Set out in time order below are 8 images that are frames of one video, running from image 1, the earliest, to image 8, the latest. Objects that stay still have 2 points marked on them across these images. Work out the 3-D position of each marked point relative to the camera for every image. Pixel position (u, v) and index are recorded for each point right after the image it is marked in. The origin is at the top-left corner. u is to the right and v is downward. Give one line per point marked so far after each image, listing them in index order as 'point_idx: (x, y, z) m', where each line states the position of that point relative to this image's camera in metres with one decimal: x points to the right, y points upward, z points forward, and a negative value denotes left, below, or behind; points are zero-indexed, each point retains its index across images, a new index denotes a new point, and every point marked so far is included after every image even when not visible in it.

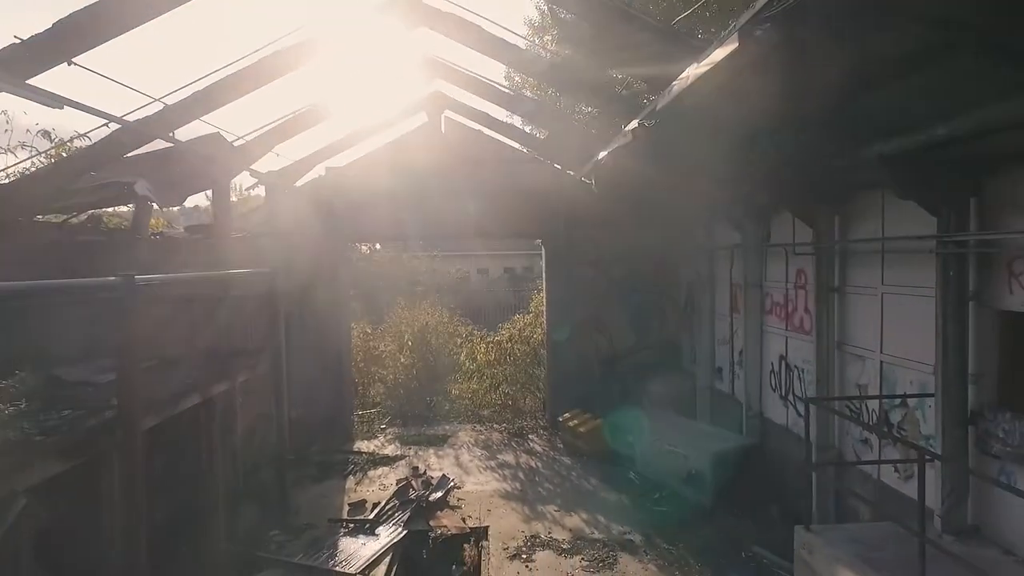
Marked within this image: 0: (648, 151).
0: (+1.0, +1.0, +6.1) m
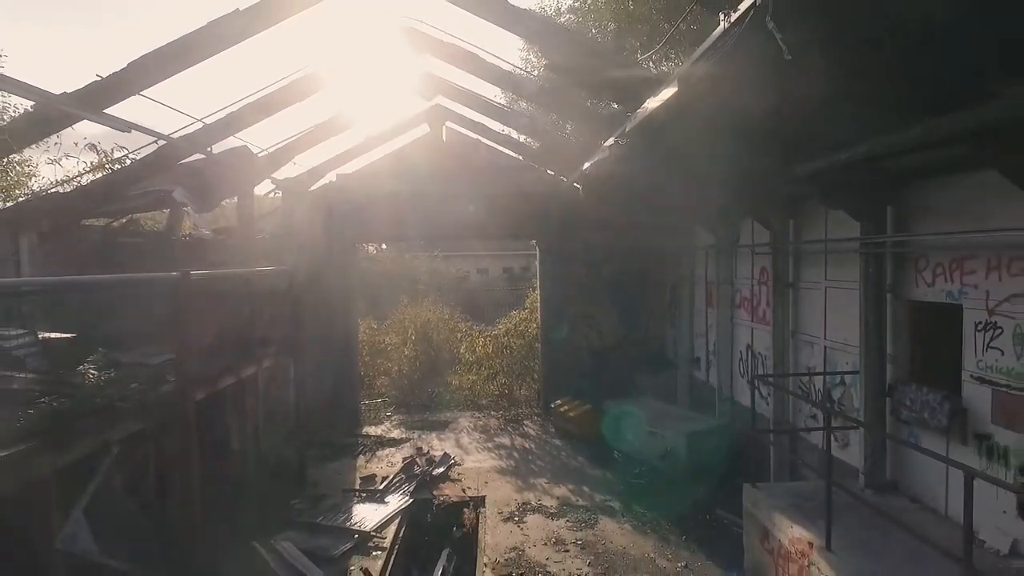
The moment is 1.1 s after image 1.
0: (+1.0, +1.1, +7.0) m
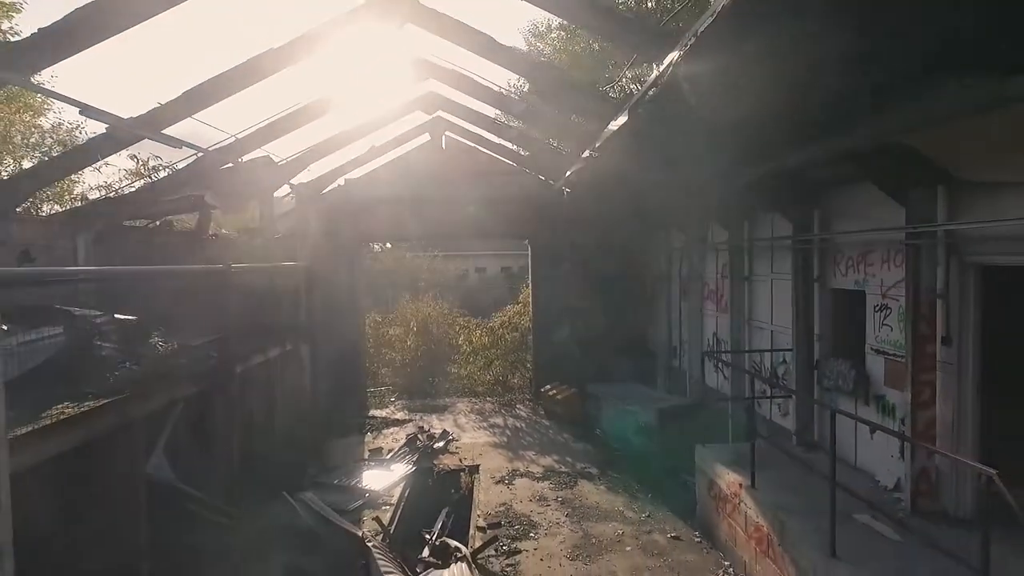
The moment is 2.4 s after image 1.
0: (+0.9, +1.1, +8.1) m
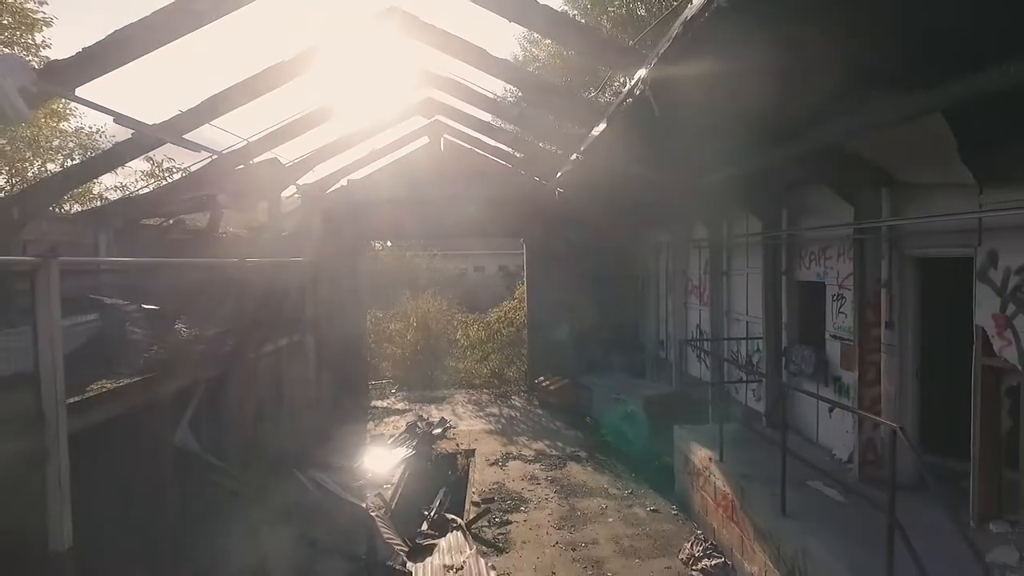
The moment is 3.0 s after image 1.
0: (+0.8, +1.2, +8.7) m
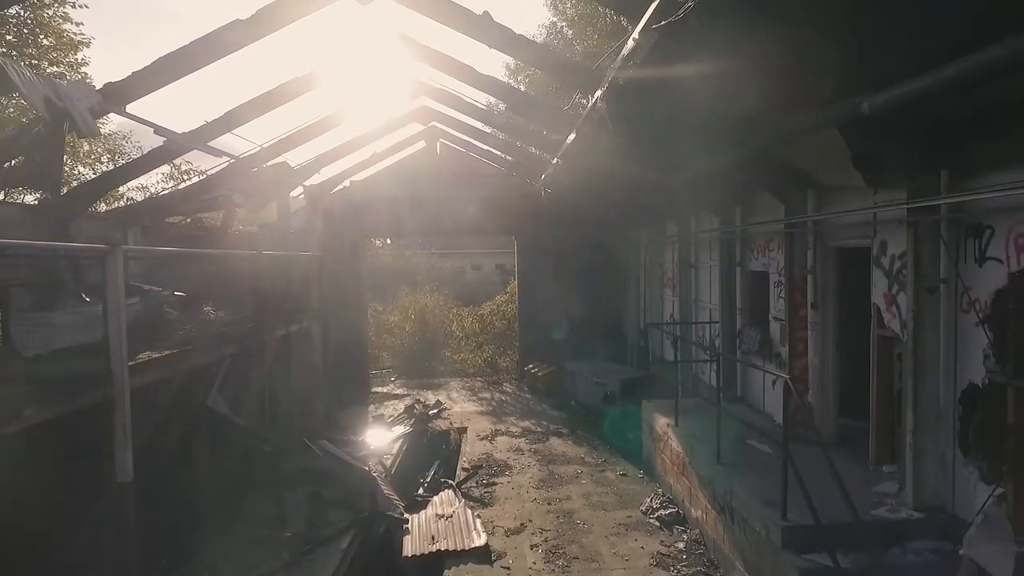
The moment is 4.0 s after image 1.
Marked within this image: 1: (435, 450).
0: (+0.7, +1.3, +9.7) m
1: (-0.9, -1.9, +9.9) m
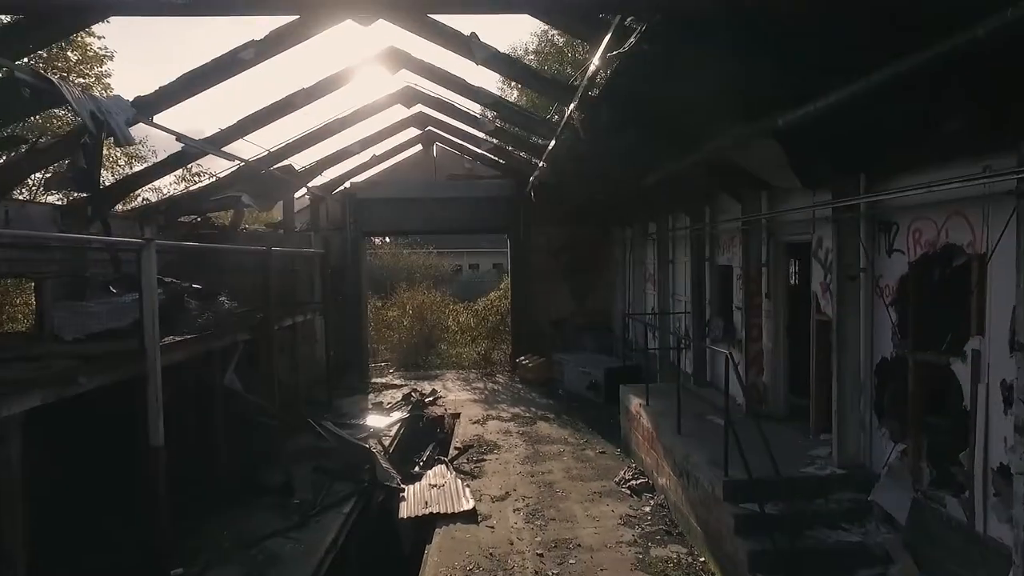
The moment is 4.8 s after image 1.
0: (+0.5, +1.4, +10.4) m
1: (-1.0, -1.8, +10.6) m
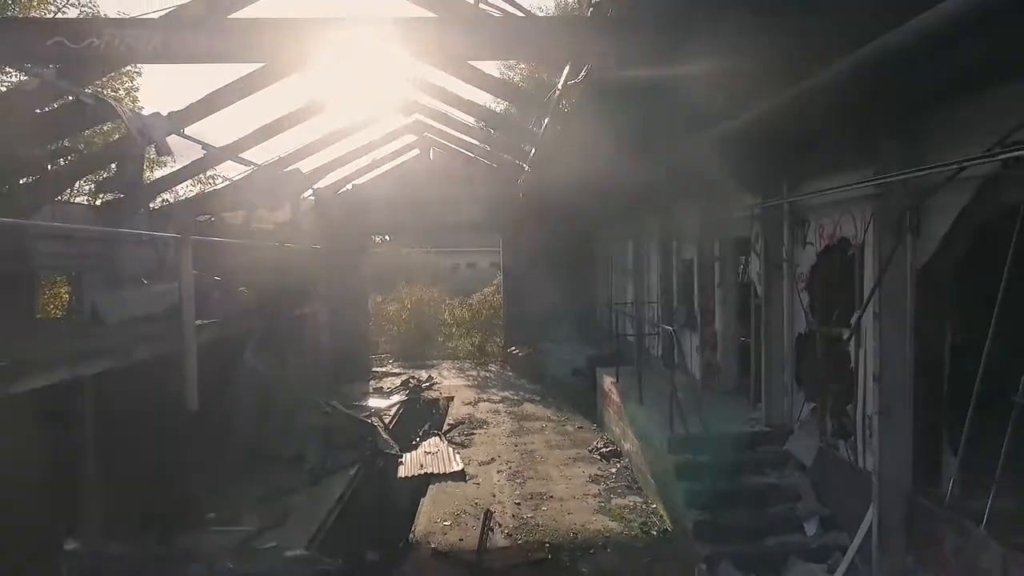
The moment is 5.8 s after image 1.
0: (+0.4, +1.5, +11.4) m
1: (-1.2, -1.7, +11.6) m
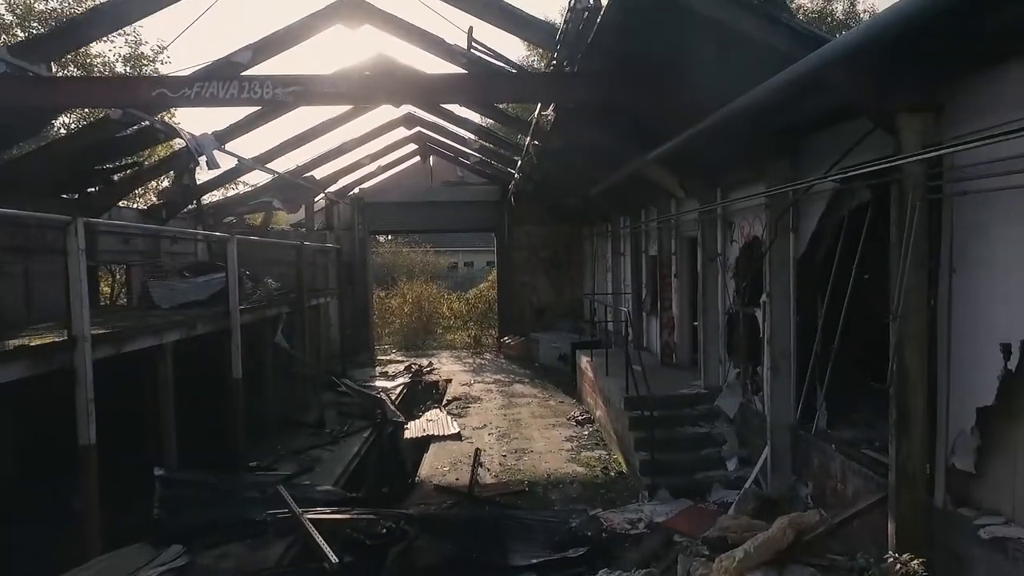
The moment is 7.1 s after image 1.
0: (+0.2, +1.6, +12.9) m
1: (-1.3, -1.6, +13.1) m
